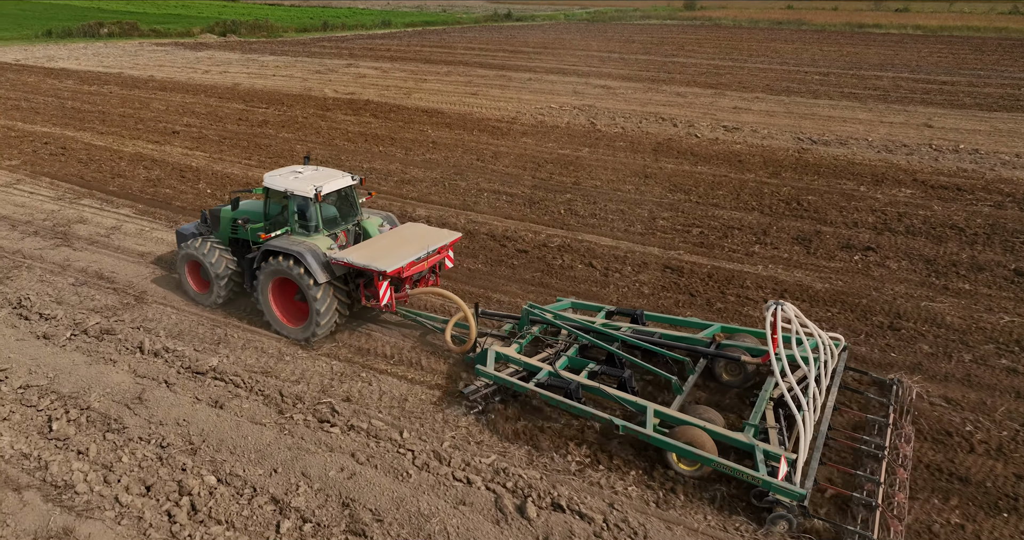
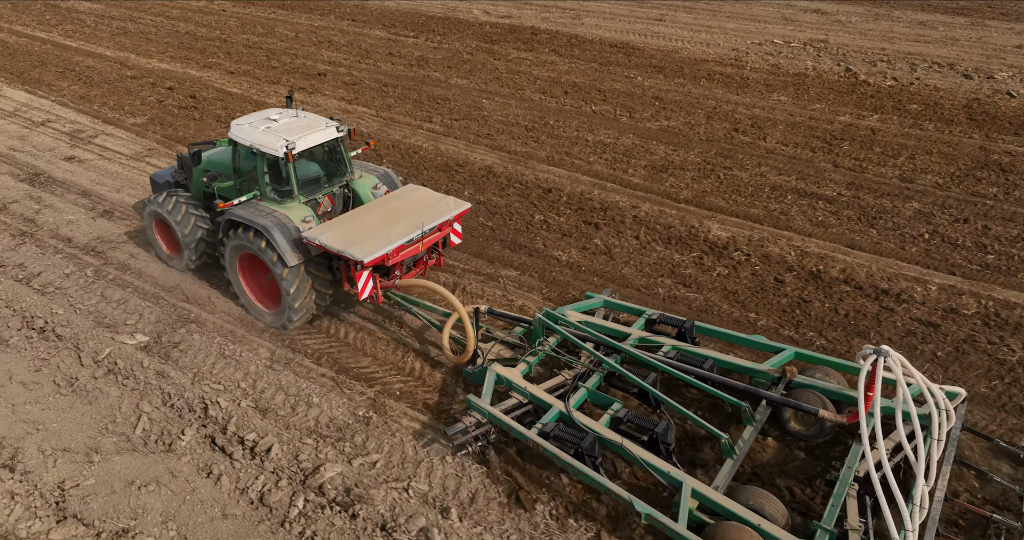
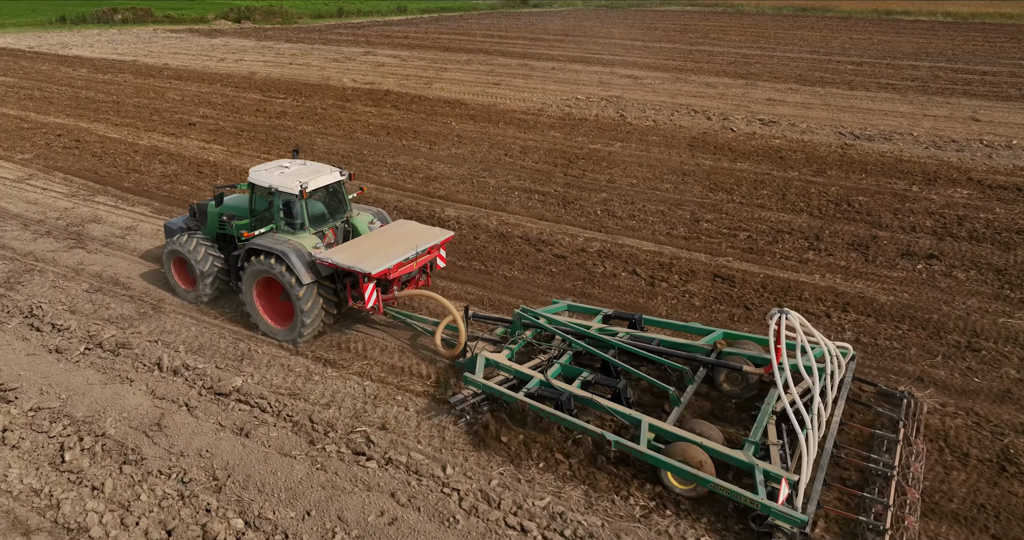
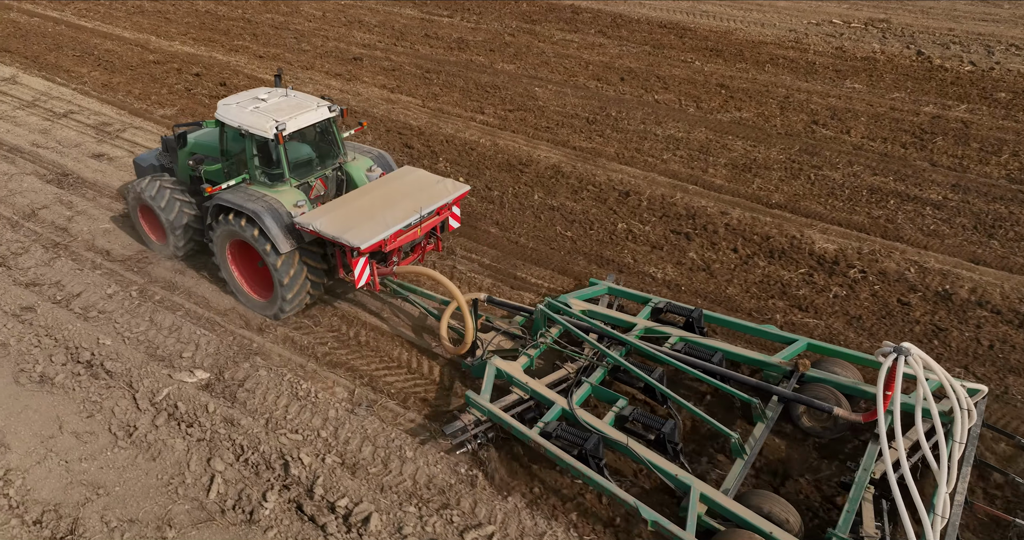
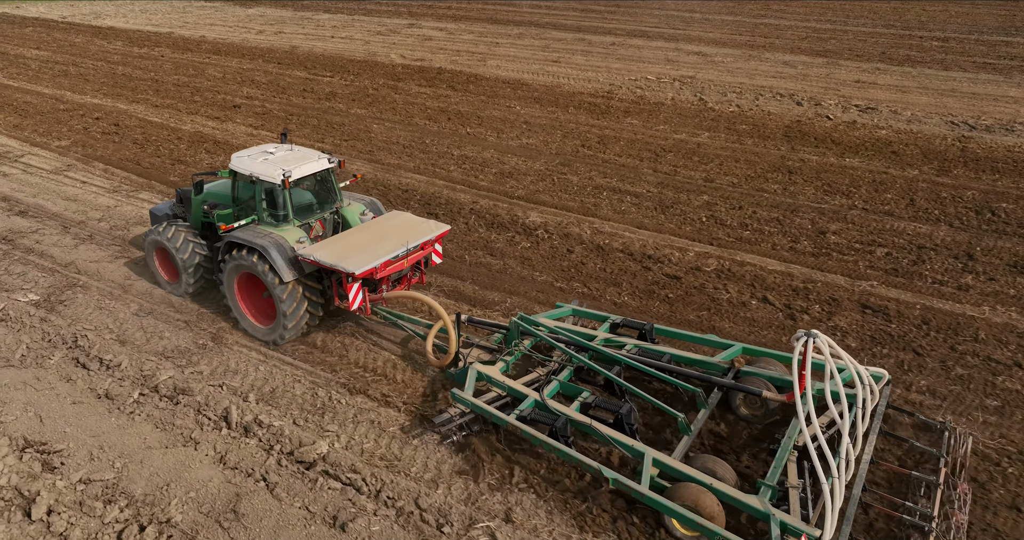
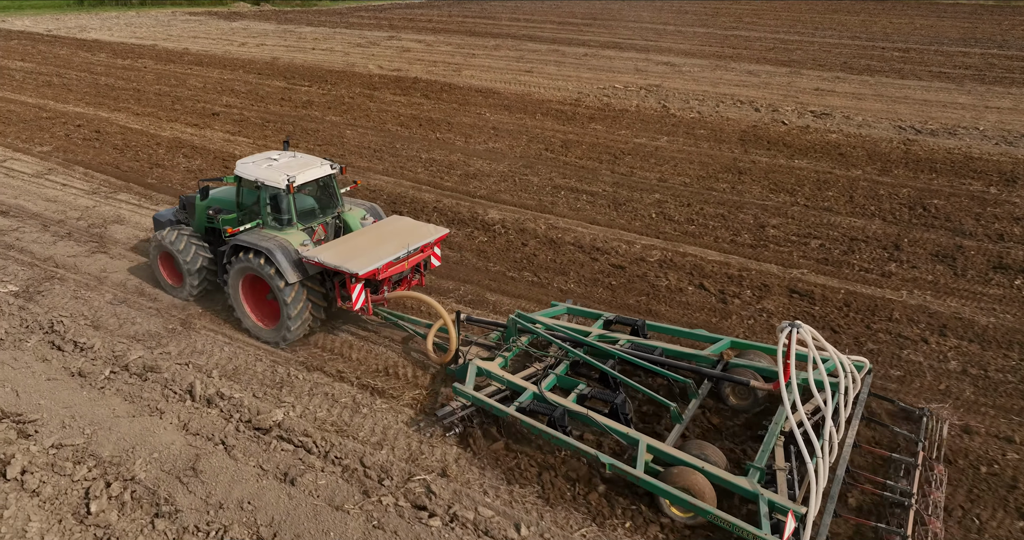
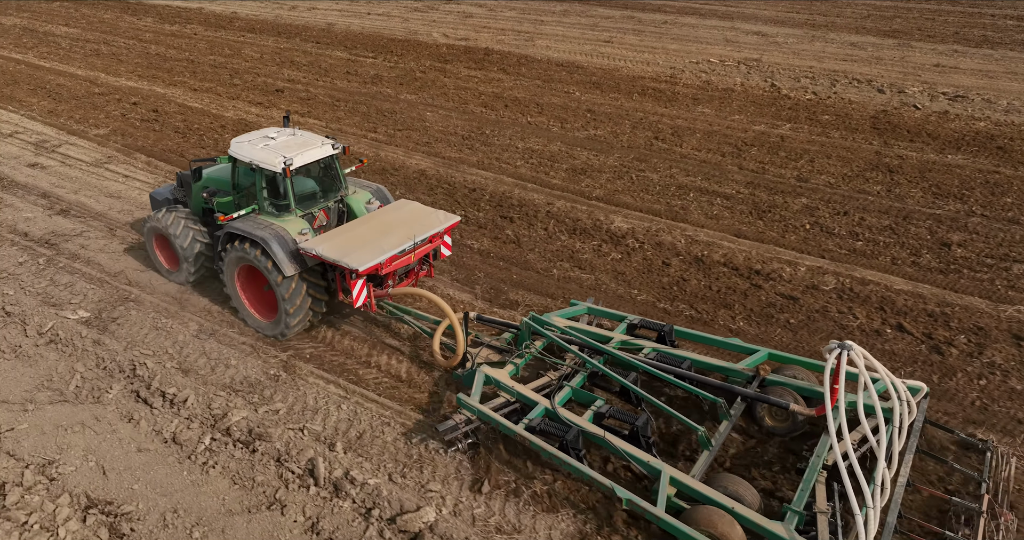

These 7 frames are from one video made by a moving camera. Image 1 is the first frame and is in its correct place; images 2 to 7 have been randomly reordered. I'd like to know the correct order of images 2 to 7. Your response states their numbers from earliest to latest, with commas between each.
3, 6, 5, 7, 2, 4
